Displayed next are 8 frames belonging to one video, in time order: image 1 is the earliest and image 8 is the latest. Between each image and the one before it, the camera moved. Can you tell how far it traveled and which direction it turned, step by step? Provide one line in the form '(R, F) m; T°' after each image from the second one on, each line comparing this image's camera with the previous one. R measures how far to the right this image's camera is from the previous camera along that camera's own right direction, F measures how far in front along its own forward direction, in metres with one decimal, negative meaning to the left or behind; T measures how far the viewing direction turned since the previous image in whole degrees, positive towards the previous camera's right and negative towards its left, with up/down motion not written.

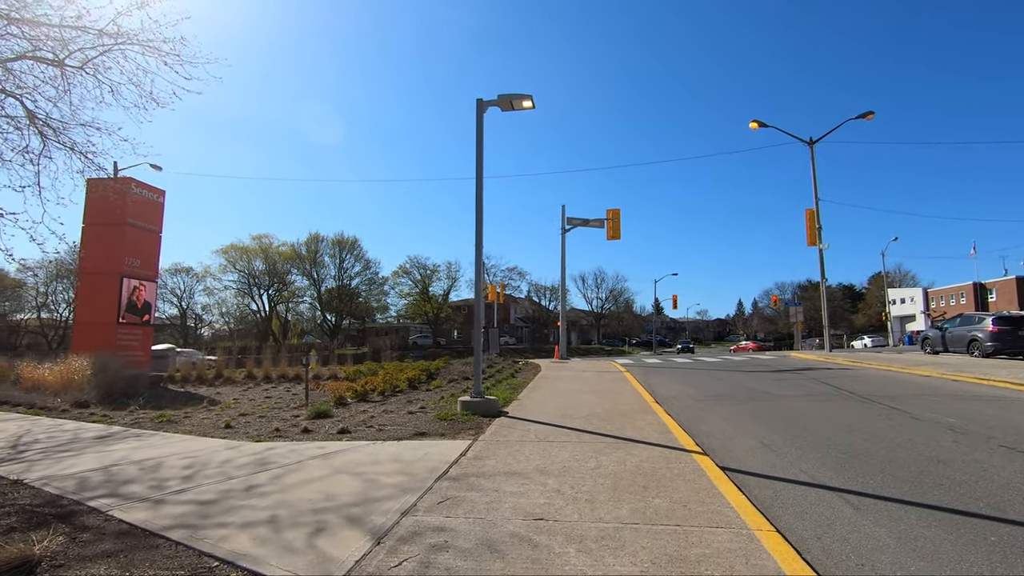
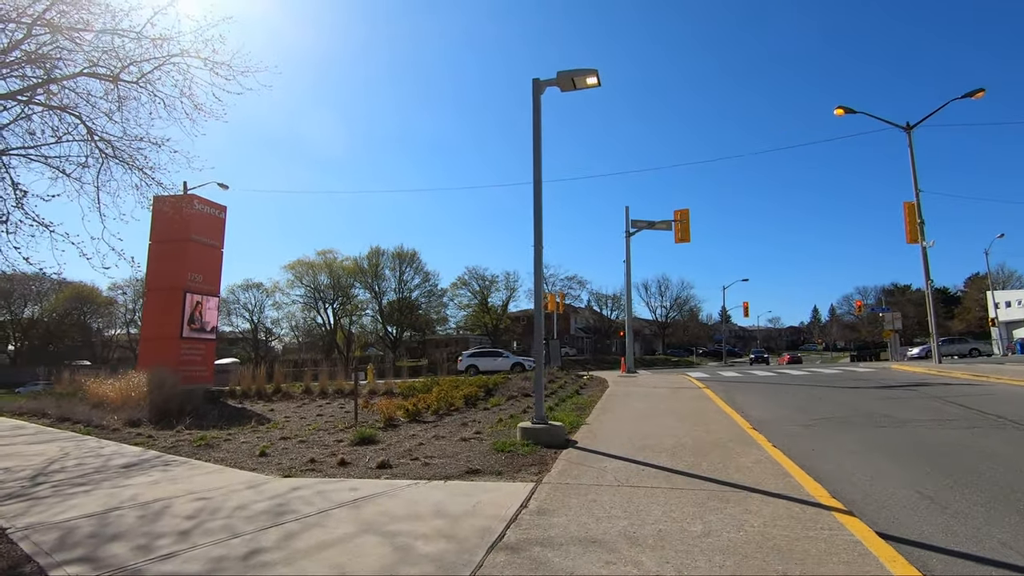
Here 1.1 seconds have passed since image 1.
(-0.1, +1.2) m; -6°
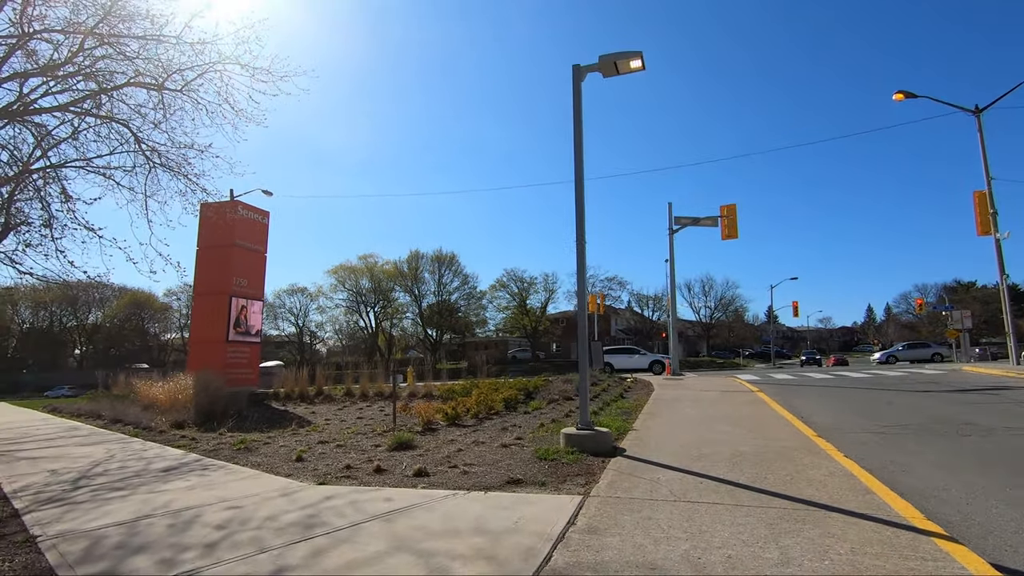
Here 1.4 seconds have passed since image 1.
(0.0, +0.4) m; -4°
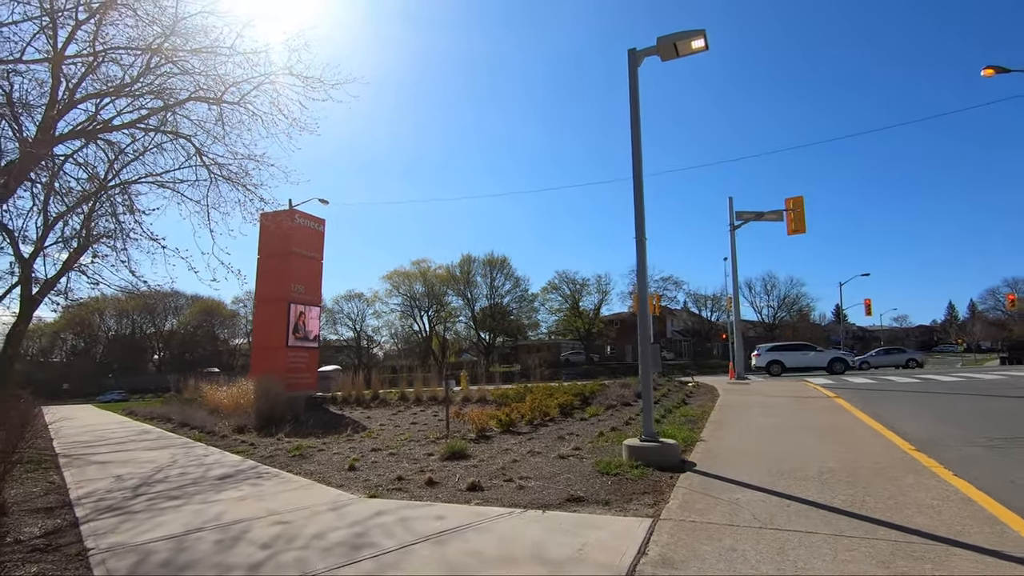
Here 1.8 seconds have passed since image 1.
(0.0, +0.4) m; -5°
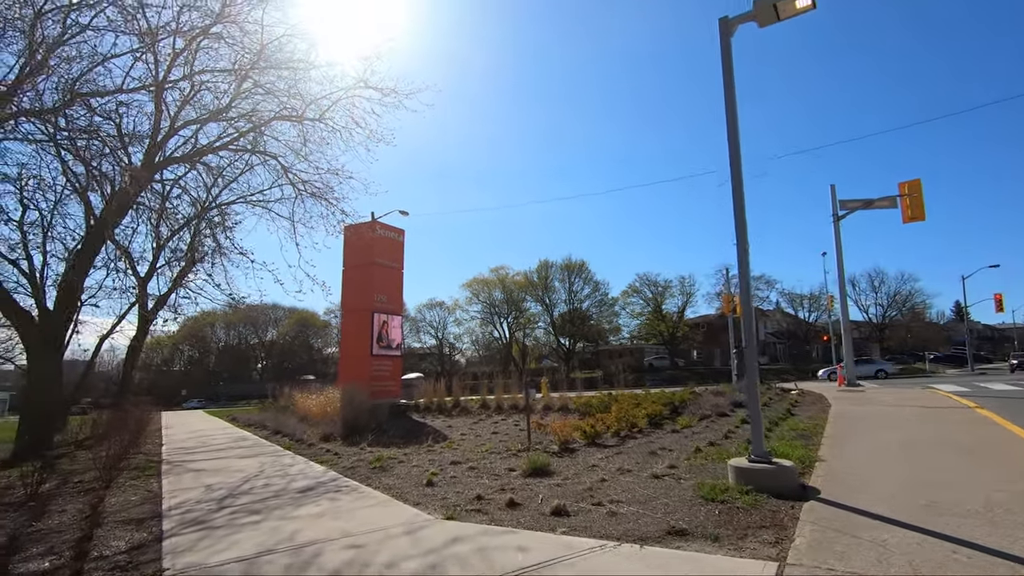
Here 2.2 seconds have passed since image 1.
(0.0, +0.5) m; -8°
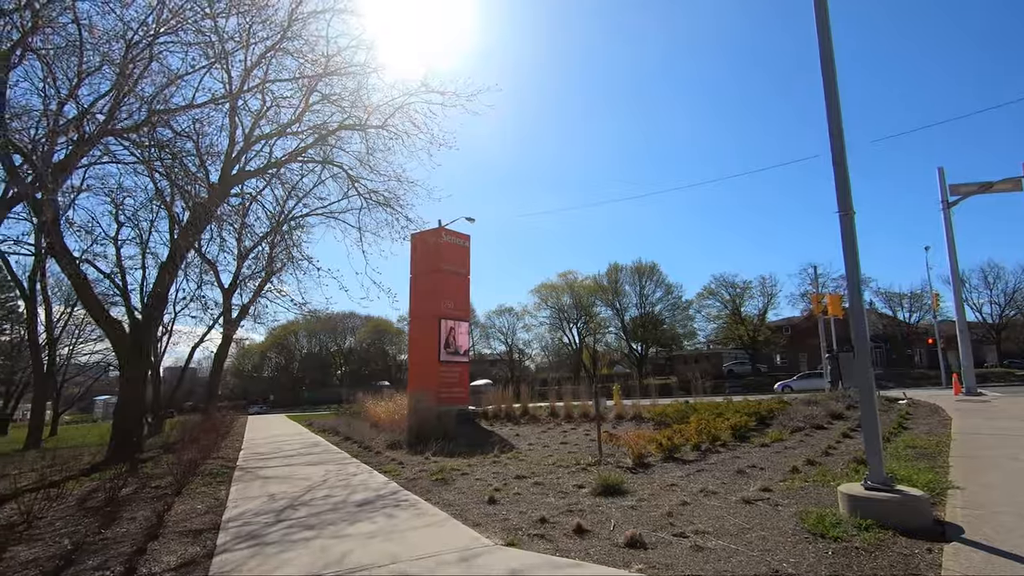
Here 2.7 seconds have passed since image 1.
(+0.1, +0.5) m; -7°
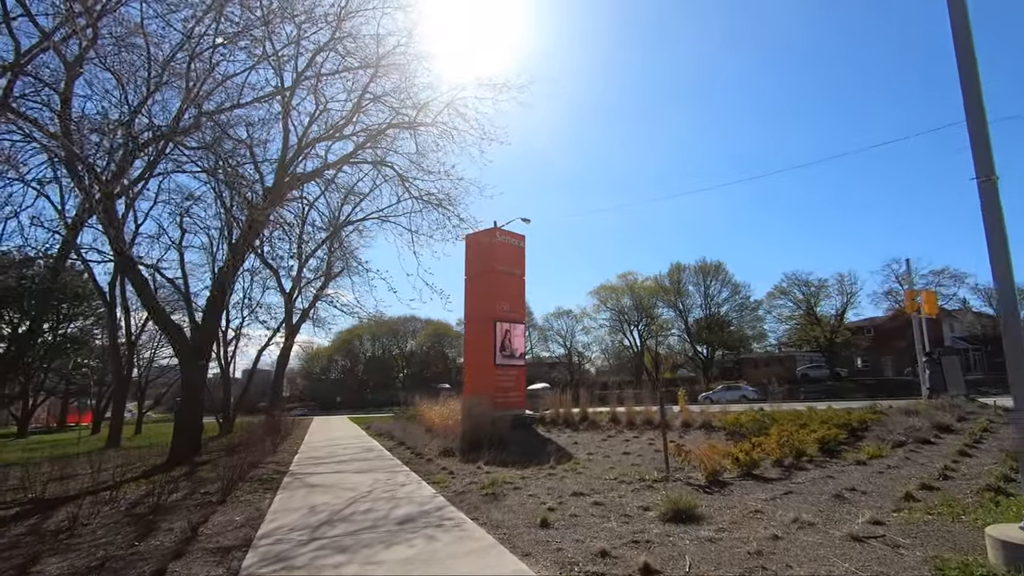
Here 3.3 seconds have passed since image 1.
(+0.1, +0.7) m; -6°
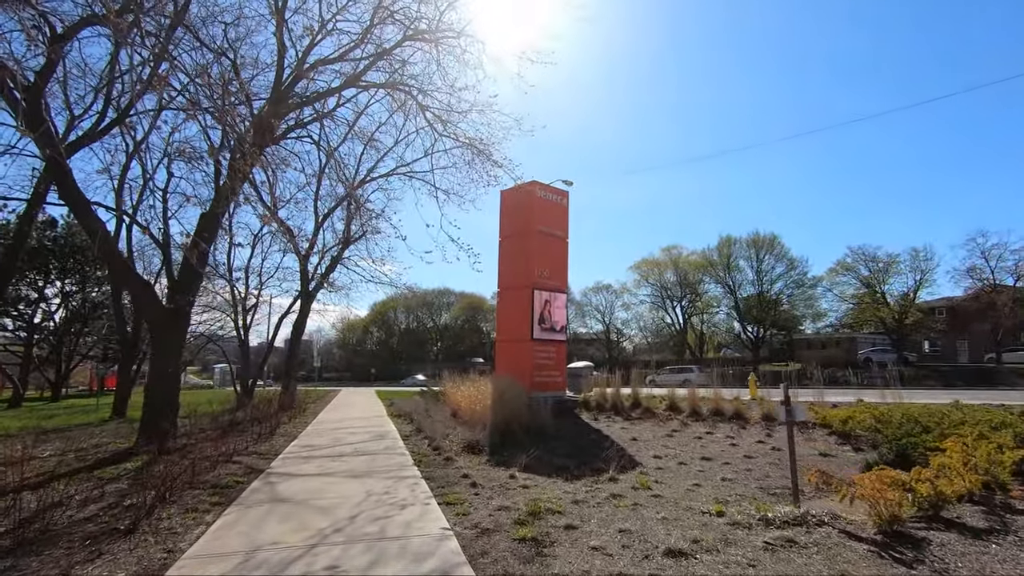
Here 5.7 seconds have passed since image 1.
(-0.2, +2.8) m; -4°
